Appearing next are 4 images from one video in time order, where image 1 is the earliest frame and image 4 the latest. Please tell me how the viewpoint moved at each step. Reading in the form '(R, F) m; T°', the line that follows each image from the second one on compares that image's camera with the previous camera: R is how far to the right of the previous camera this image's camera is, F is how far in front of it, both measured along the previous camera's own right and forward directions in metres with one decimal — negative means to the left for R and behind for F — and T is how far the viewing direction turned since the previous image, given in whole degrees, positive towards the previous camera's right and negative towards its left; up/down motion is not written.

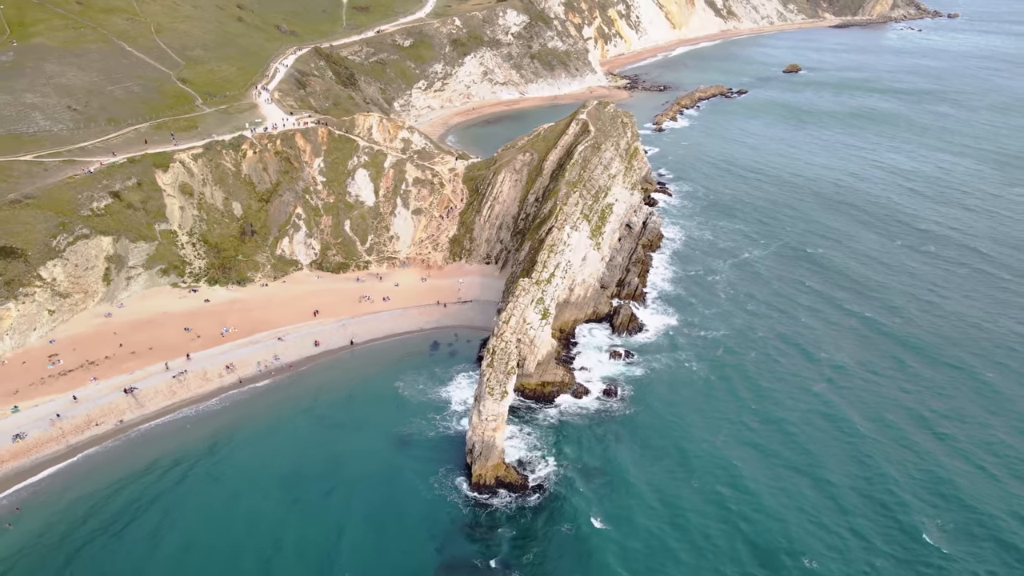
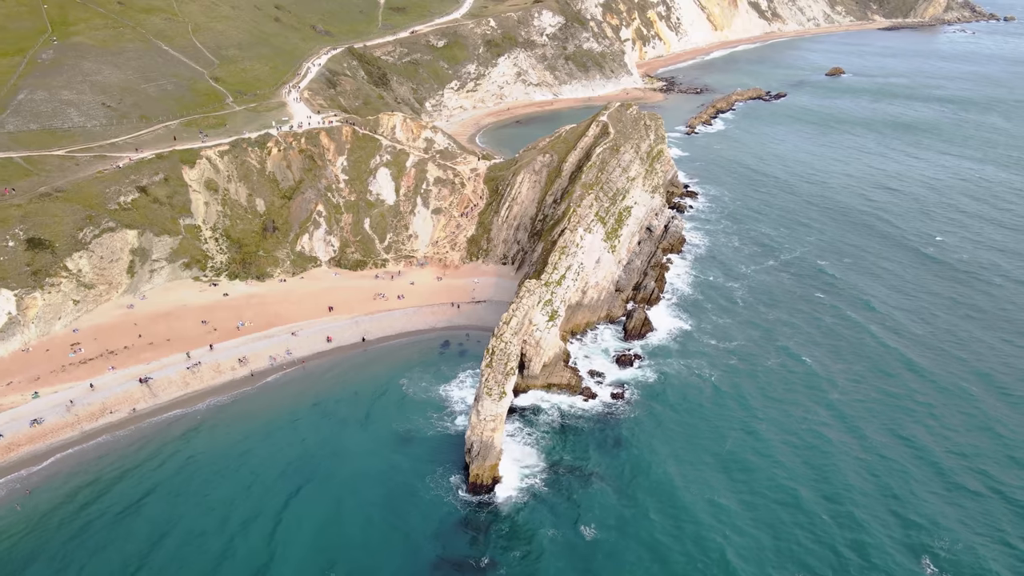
(+1.8, +0.1) m; -3°
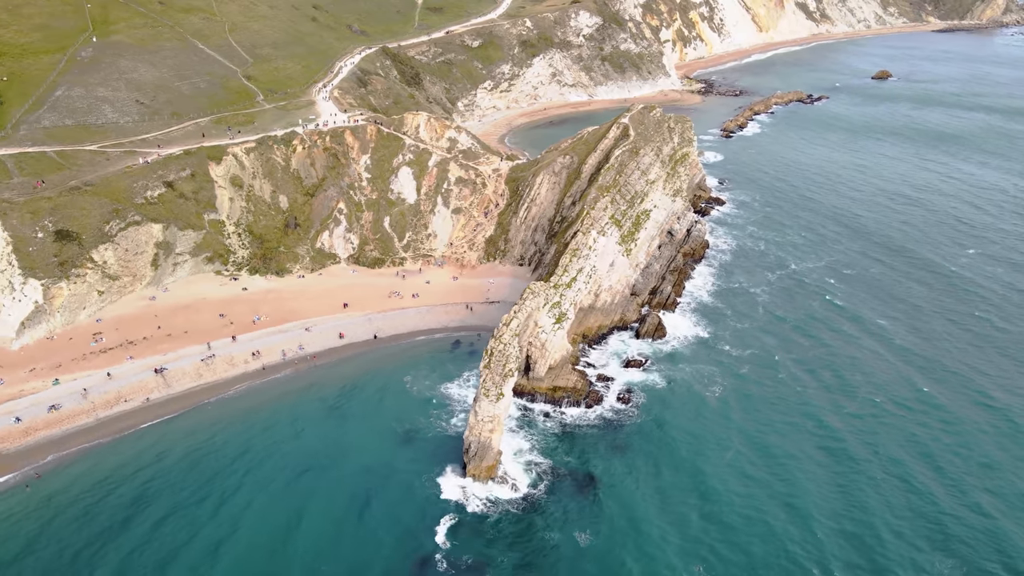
(+1.9, +0.1) m; -3°
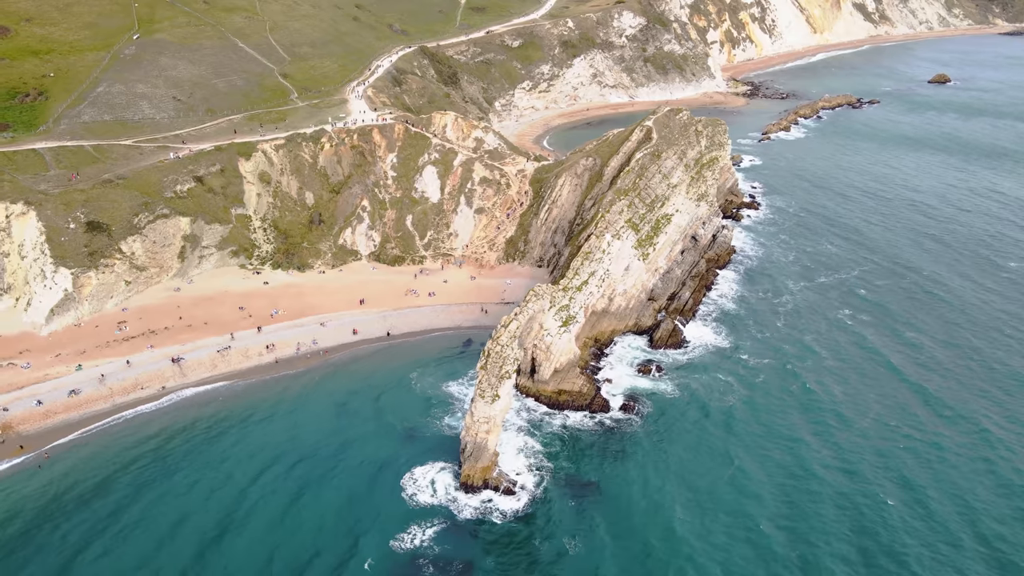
(+2.2, +0.1) m; -3°
